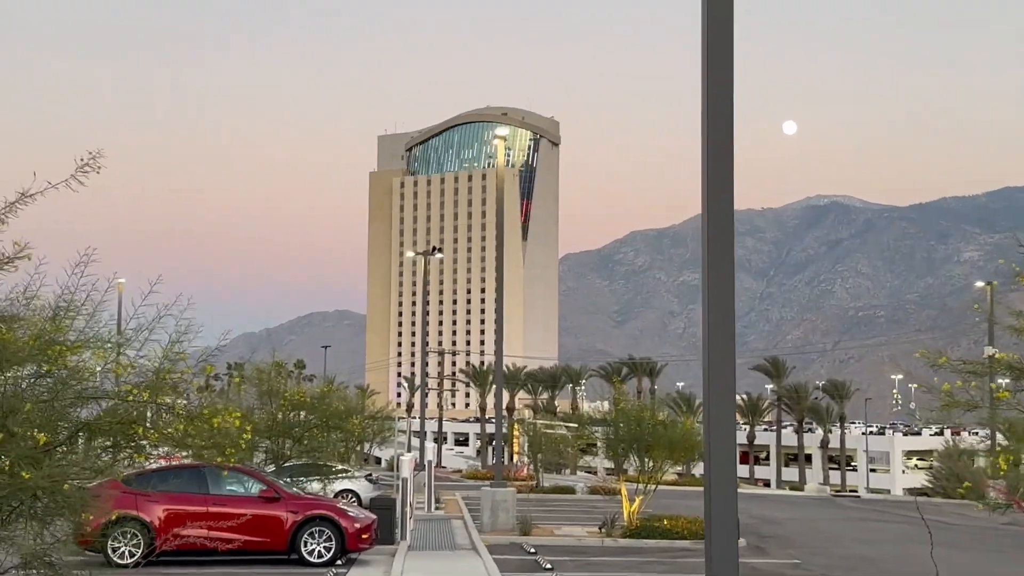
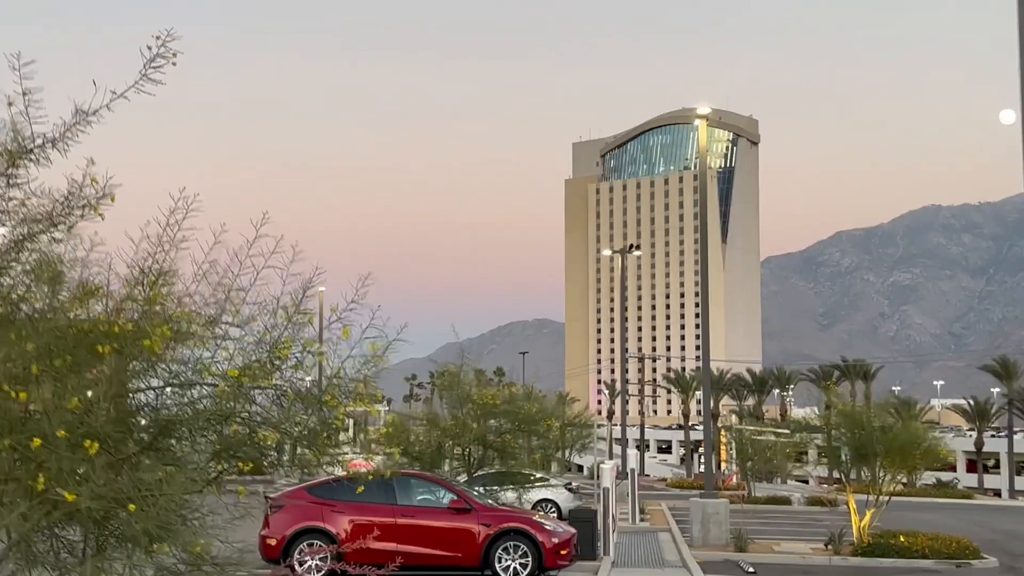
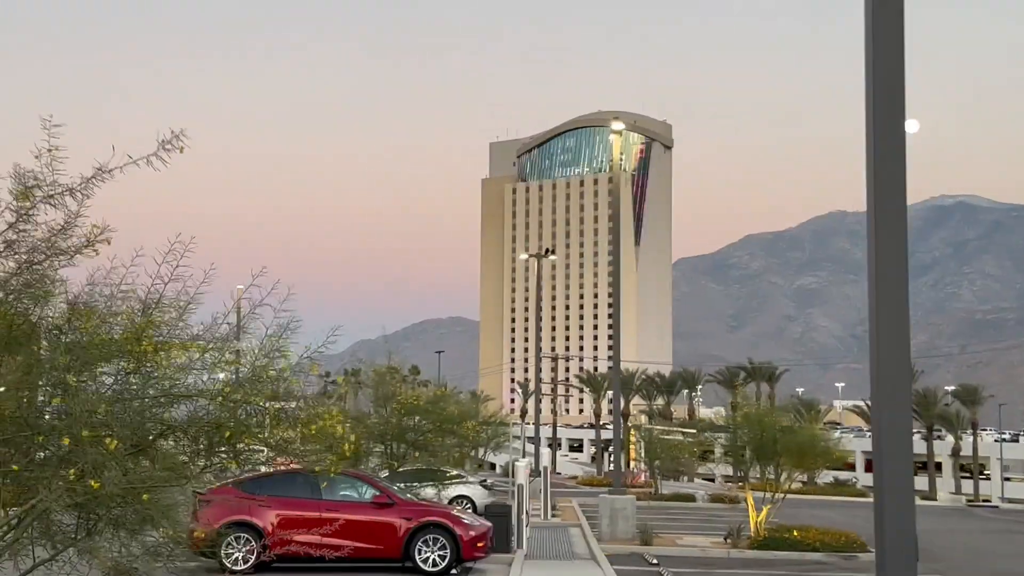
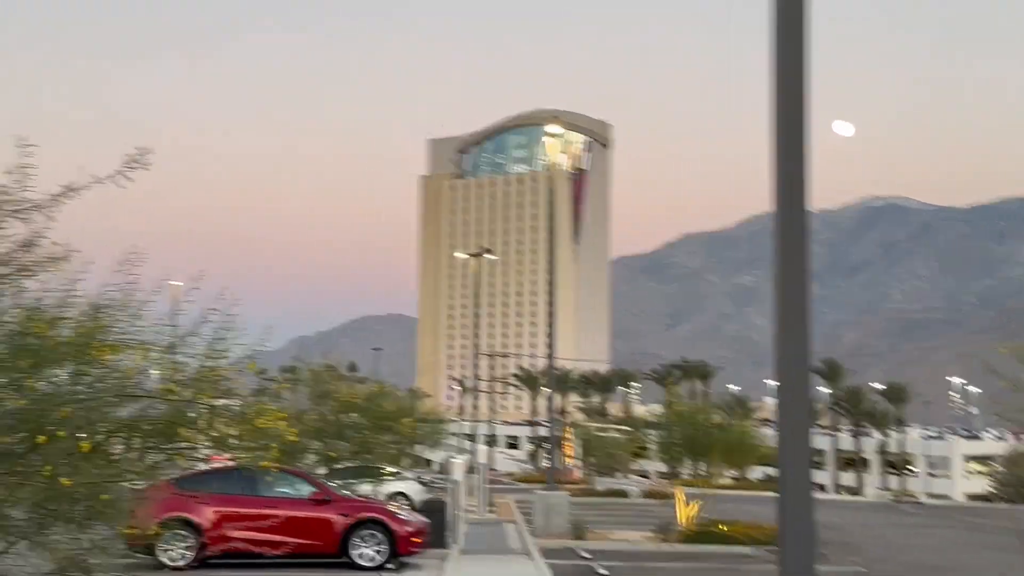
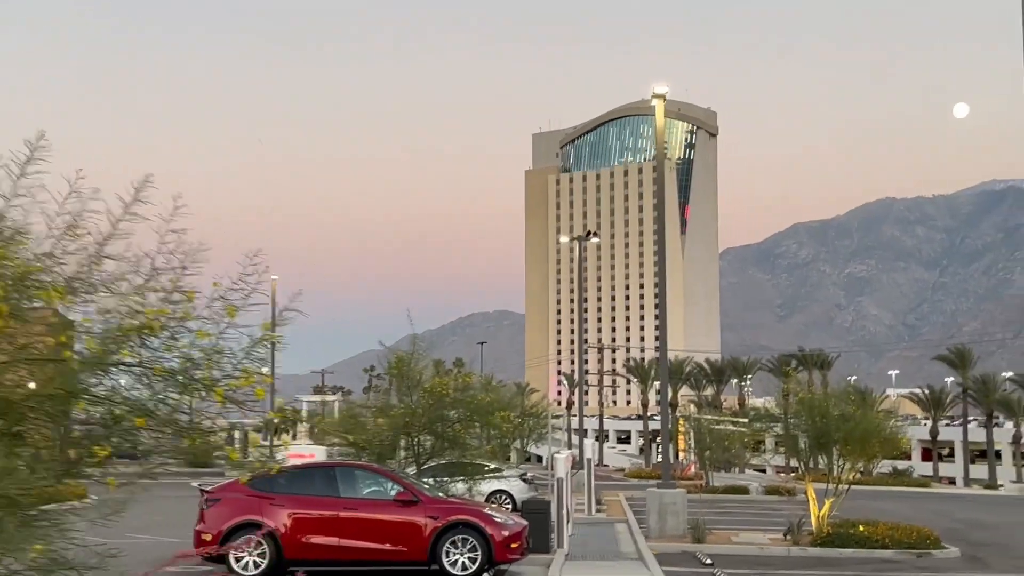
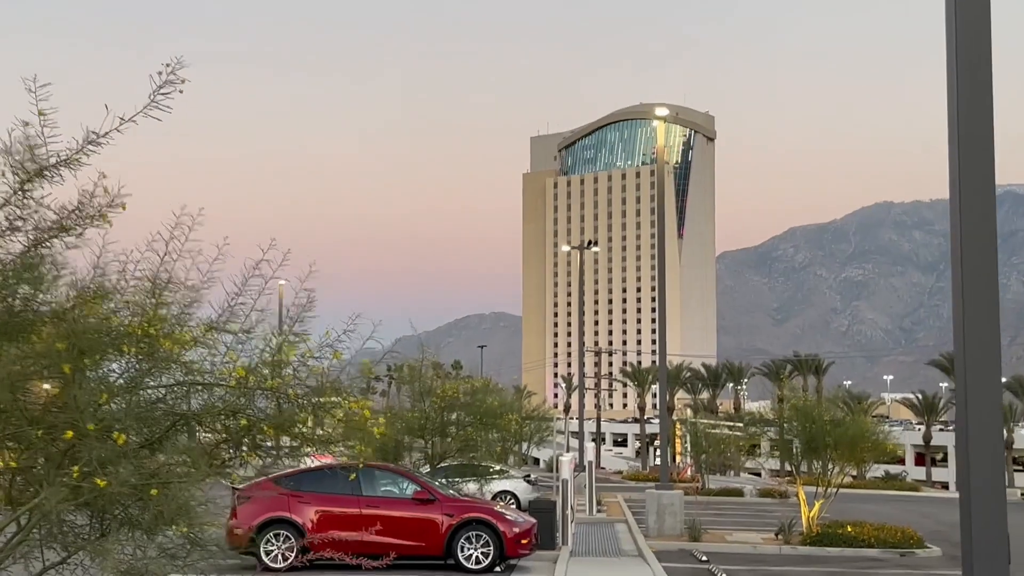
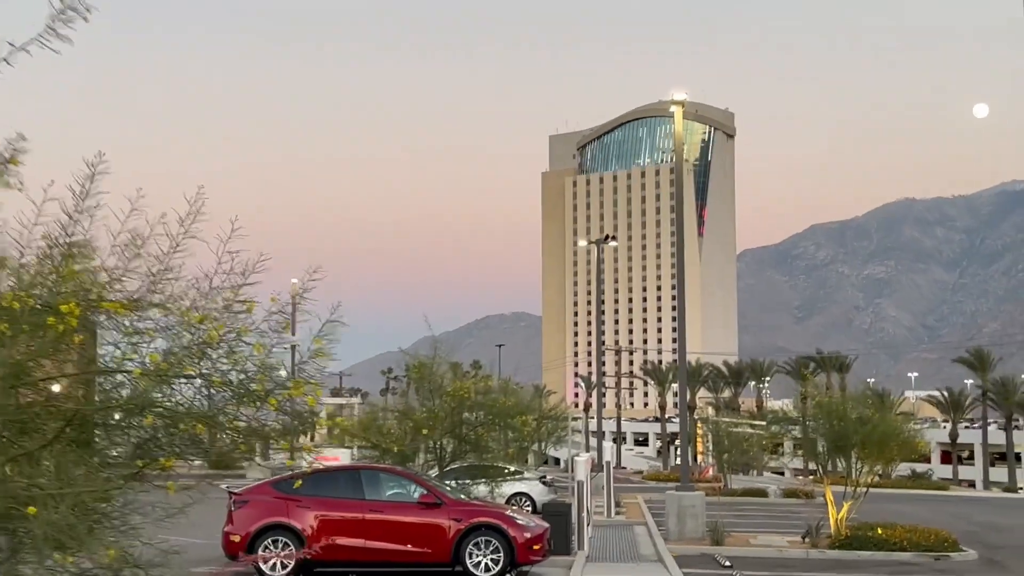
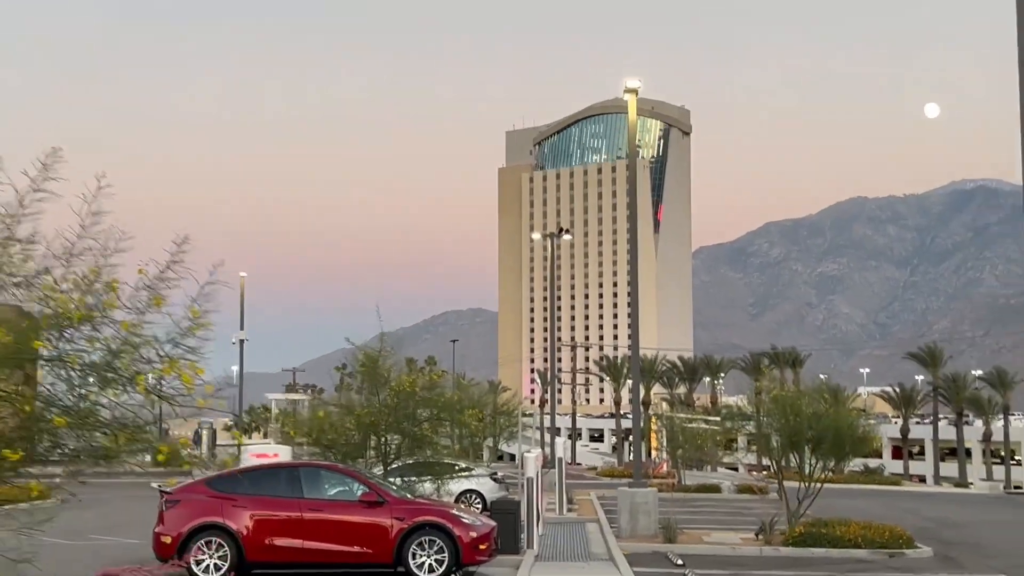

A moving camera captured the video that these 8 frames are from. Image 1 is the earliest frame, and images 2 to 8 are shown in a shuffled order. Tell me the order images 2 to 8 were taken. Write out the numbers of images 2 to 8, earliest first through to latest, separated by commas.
4, 3, 6, 2, 7, 5, 8
